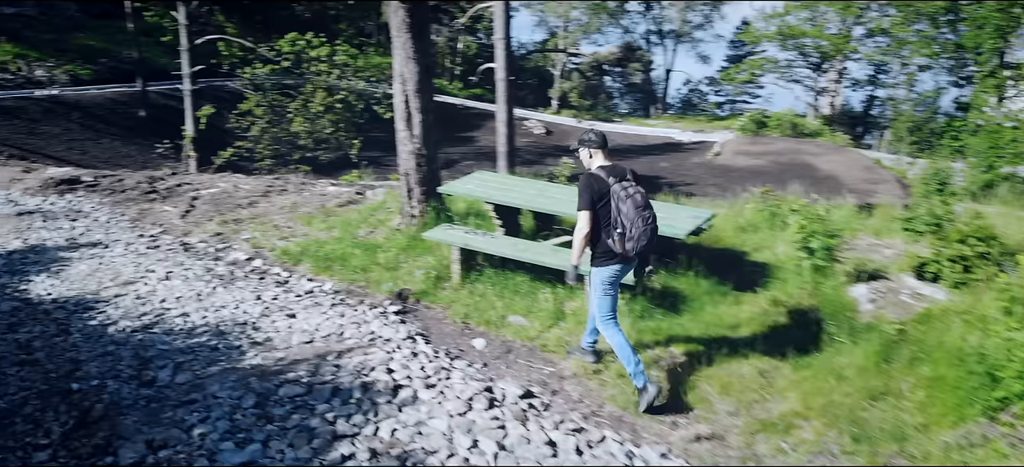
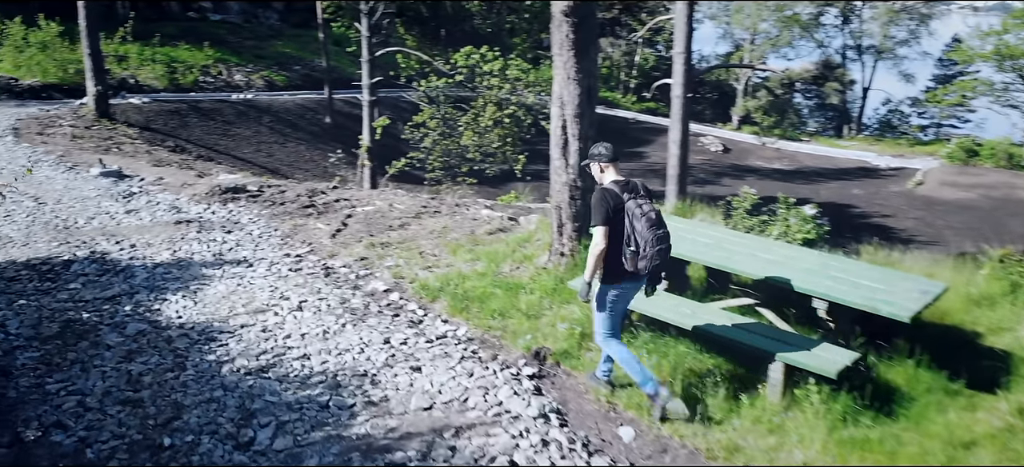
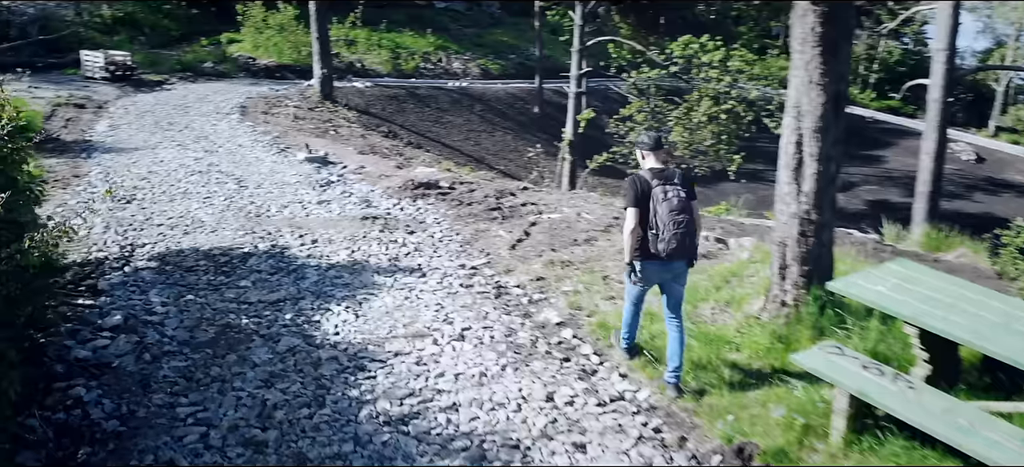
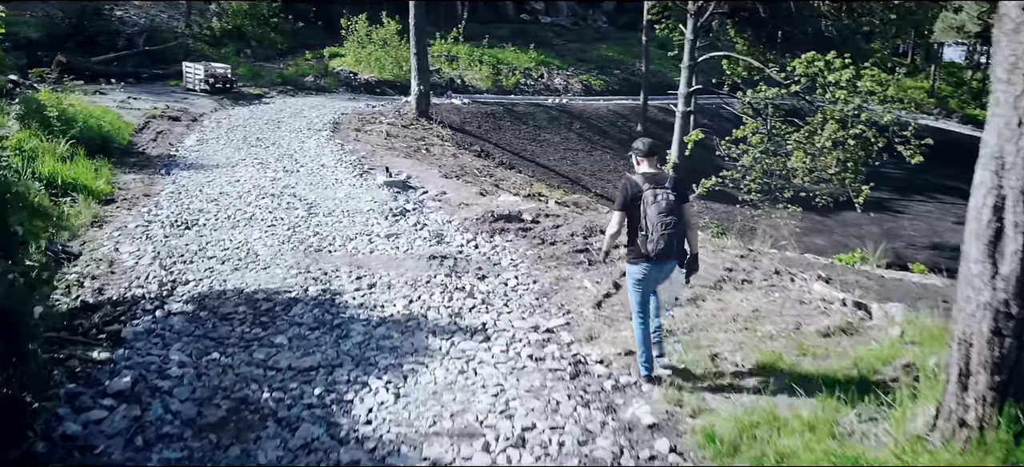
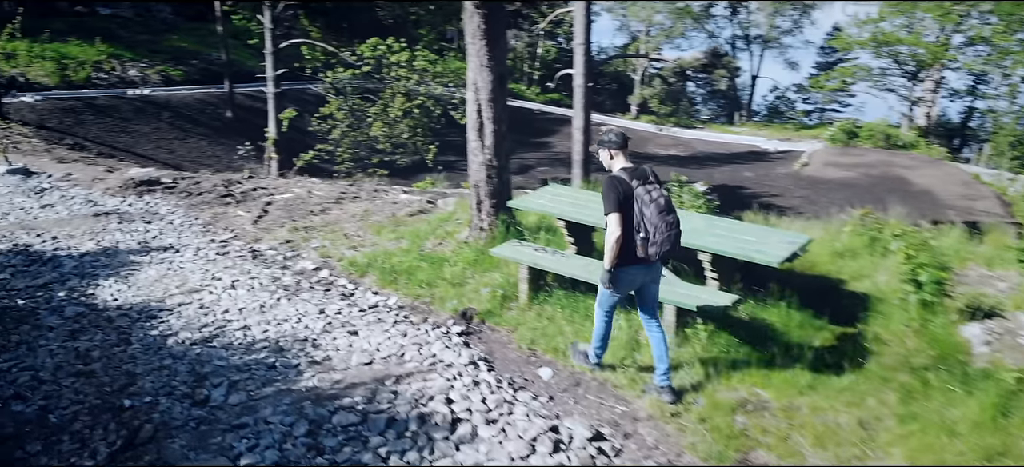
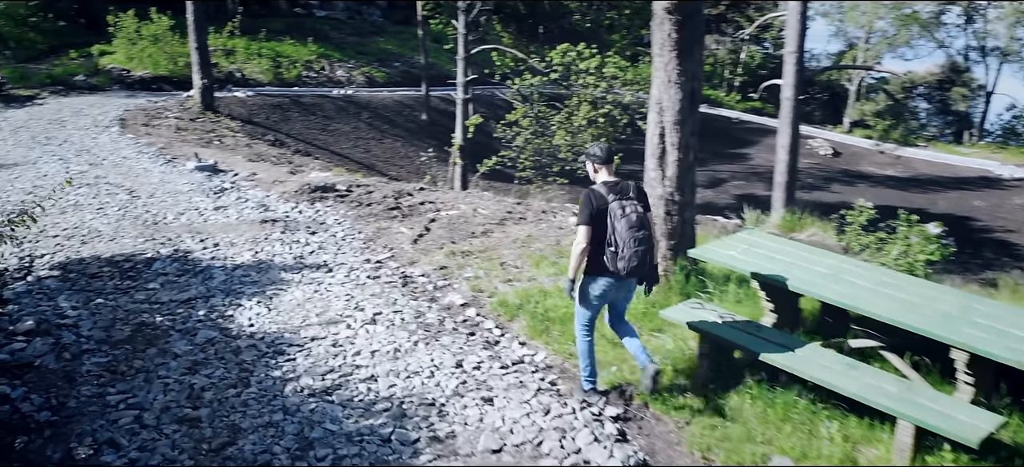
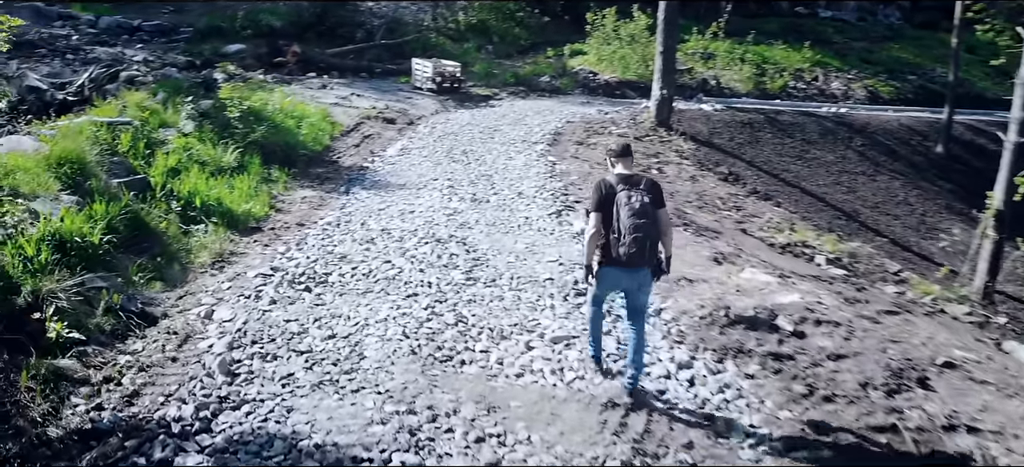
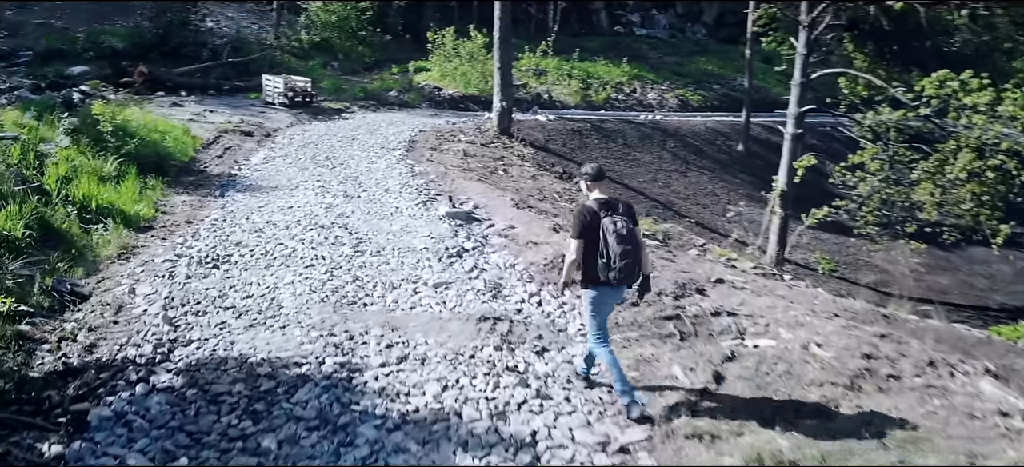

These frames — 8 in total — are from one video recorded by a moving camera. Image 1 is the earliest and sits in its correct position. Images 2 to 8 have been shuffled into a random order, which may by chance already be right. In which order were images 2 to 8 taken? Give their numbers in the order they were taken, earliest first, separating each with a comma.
5, 2, 6, 3, 4, 8, 7
